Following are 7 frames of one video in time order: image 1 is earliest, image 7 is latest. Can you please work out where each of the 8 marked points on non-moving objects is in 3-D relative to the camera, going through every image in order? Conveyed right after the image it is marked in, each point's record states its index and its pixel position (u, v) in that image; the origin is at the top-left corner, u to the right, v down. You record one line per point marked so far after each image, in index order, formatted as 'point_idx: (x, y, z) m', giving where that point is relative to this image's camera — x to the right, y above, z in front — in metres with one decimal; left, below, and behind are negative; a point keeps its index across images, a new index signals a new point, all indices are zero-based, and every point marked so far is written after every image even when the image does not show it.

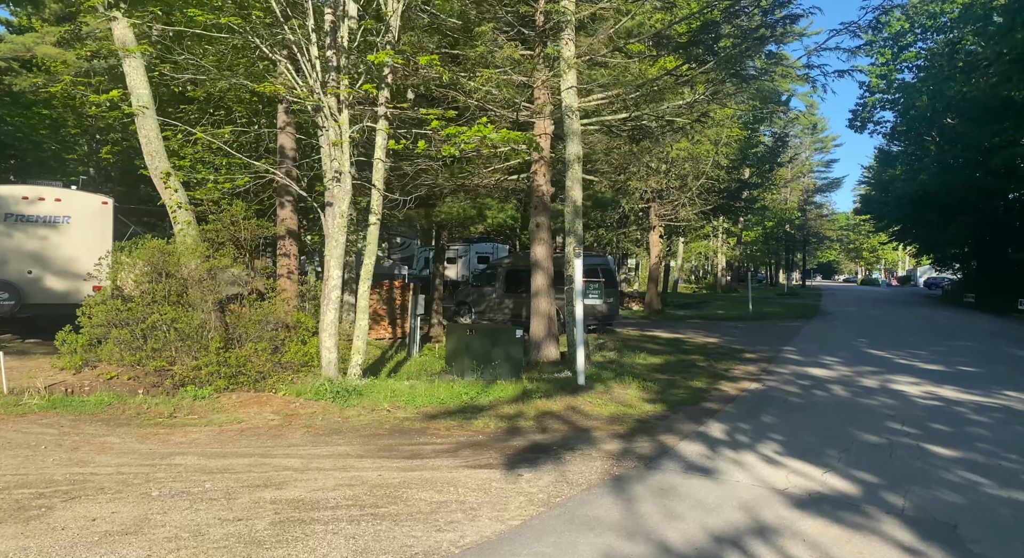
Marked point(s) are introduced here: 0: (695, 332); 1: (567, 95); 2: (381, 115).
0: (+5.7, -1.7, +19.8) m
1: (+0.9, +2.9, +10.1) m
2: (-1.9, +2.3, +9.0) m
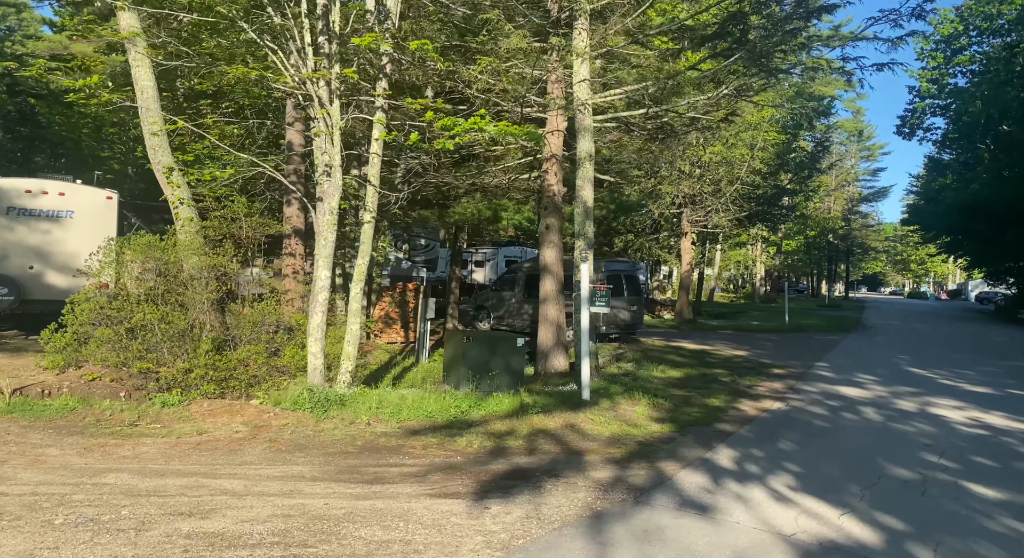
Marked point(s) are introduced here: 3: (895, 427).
0: (+6.3, -1.9, +18.8) m
1: (+1.0, +2.8, +9.5) m
2: (-1.8, +2.3, +8.5) m
3: (+5.0, -1.9, +8.2) m
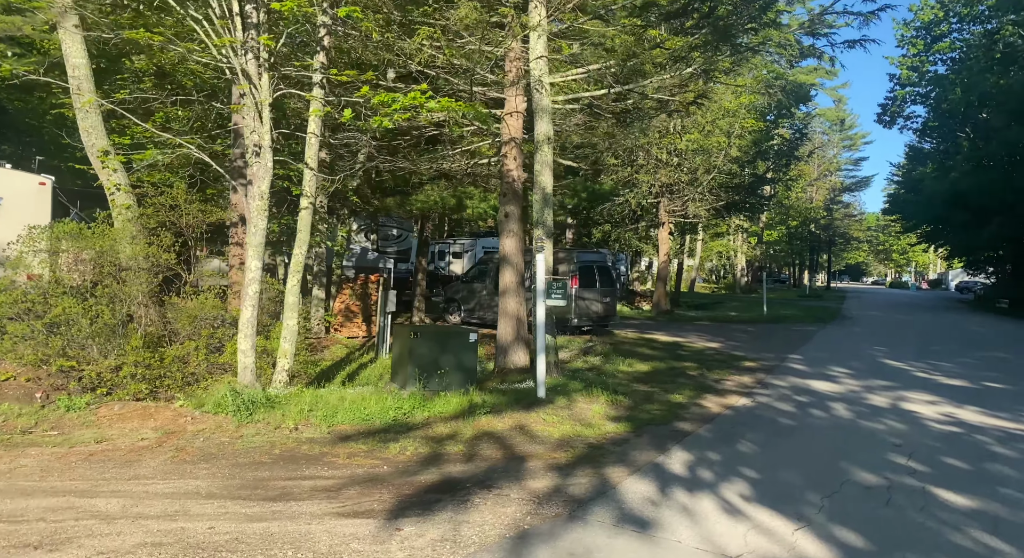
0: (+5.4, -1.6, +18.4) m
1: (+0.4, +3.0, +8.9) m
2: (-2.5, +2.4, +7.9) m
3: (+4.3, -1.8, +7.8) m
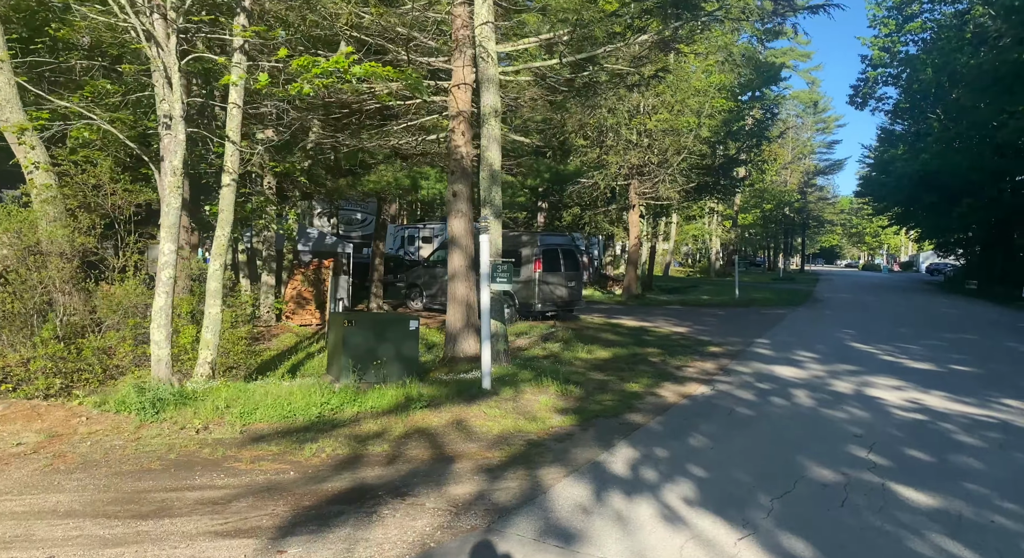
0: (+4.4, -1.2, +18.0) m
1: (-0.4, +3.2, +8.3) m
2: (-3.2, +2.6, +7.2) m
3: (+3.7, -1.6, +7.4) m
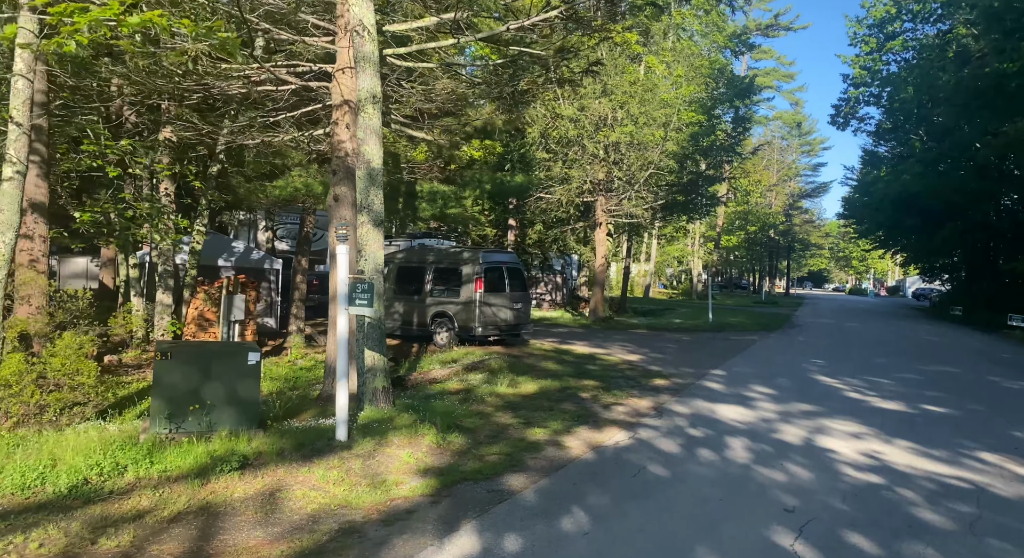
0: (+2.9, -1.8, +16.6) m
1: (-1.7, +3.0, +6.9) m
2: (-4.4, +2.4, +5.7) m
3: (+2.3, -1.8, +5.9) m
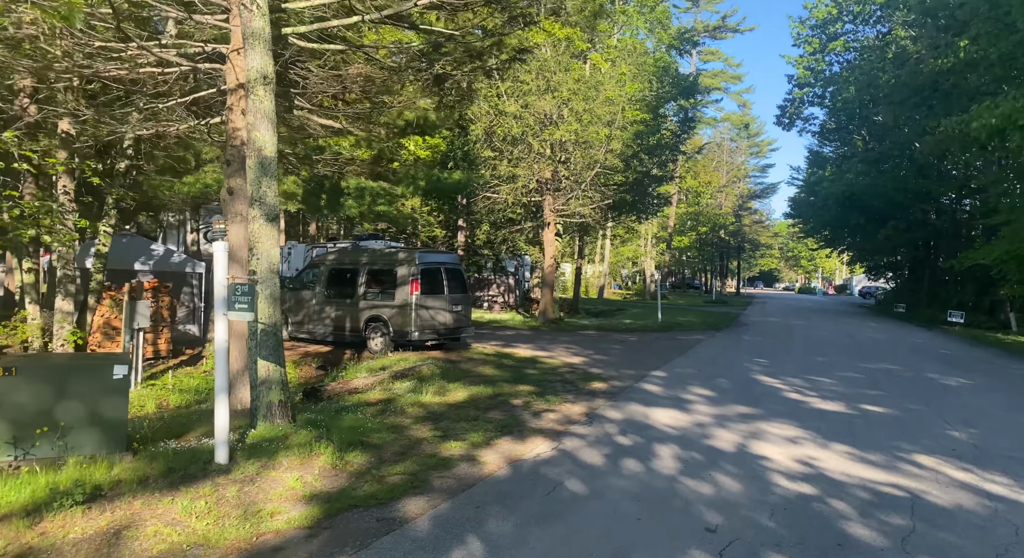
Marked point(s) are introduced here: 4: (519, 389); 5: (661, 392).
0: (+1.4, -1.8, +16.1) m
1: (-2.6, +2.9, +6.2) m
2: (-5.3, +2.4, +4.9) m
3: (+1.5, -1.8, +5.4) m
4: (+0.1, -1.8, +10.2) m
5: (+2.3, -1.8, +9.8) m
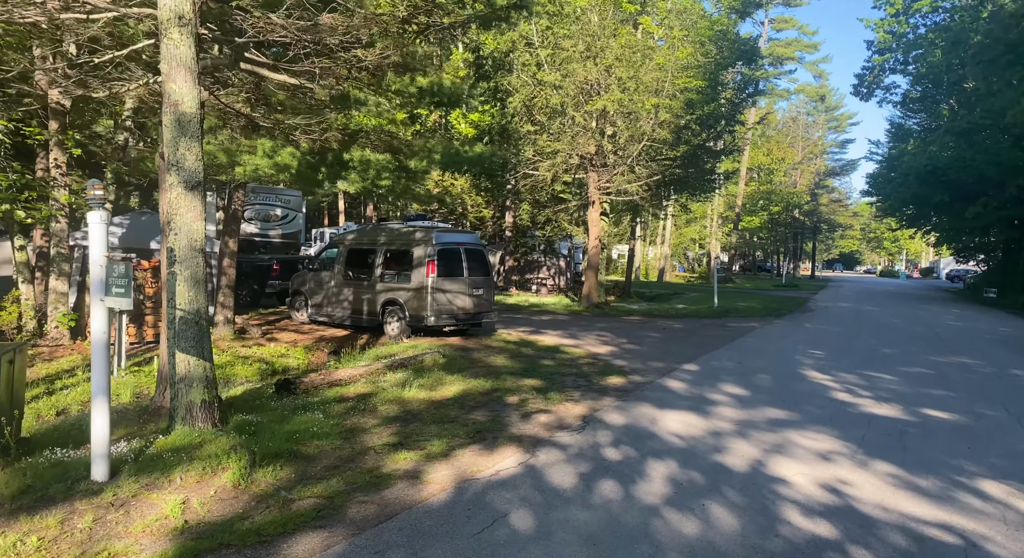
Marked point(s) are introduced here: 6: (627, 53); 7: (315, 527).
0: (+2.1, -1.3, +14.8) m
1: (-2.9, +3.1, +5.2) m
2: (-5.8, +2.5, +4.2) m
3: (+1.1, -1.6, +4.2) m
4: (+0.2, -1.5, +9.0) m
5: (+2.3, -1.5, +8.5) m
6: (+3.7, +7.1, +20.0) m
7: (-1.2, -1.6, +4.0) m
